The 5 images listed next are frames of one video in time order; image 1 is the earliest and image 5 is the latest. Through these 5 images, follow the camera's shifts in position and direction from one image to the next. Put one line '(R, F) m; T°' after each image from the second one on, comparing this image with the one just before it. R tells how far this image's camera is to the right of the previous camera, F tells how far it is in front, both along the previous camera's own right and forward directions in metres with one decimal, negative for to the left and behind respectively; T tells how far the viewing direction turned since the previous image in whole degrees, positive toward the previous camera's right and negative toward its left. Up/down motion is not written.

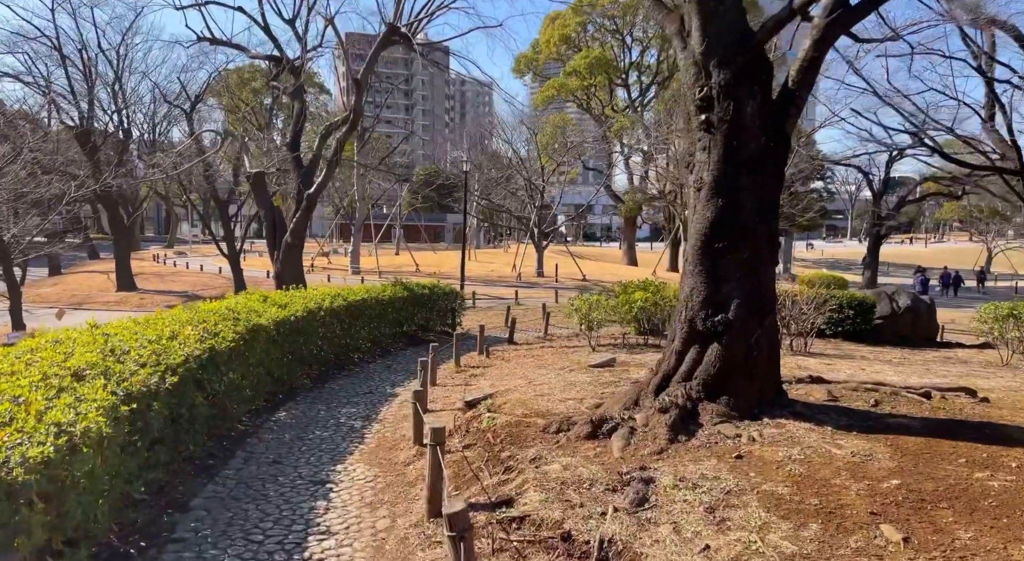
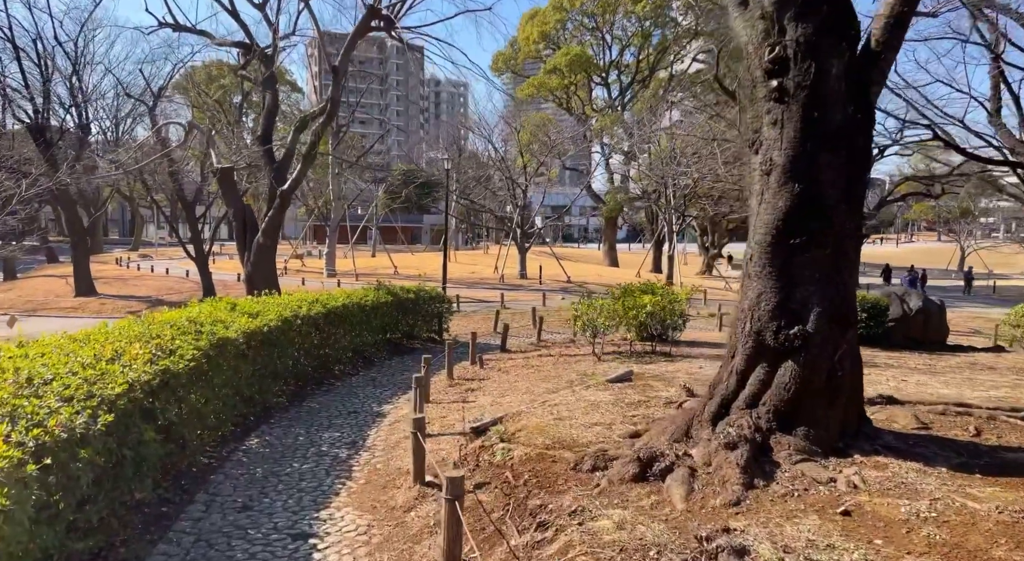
(-0.3, +1.0) m; +2°
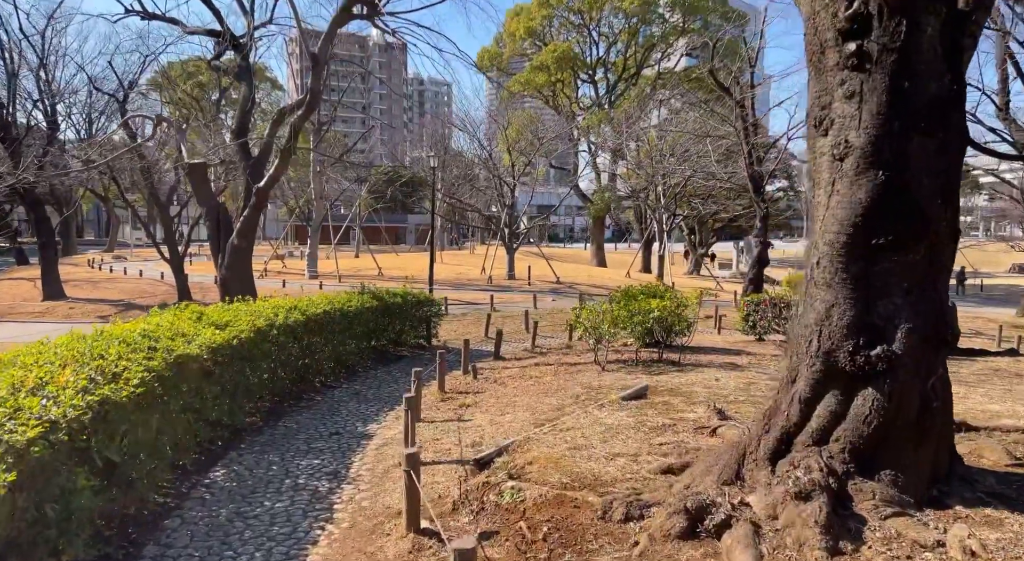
(-0.1, +0.8) m; +1°
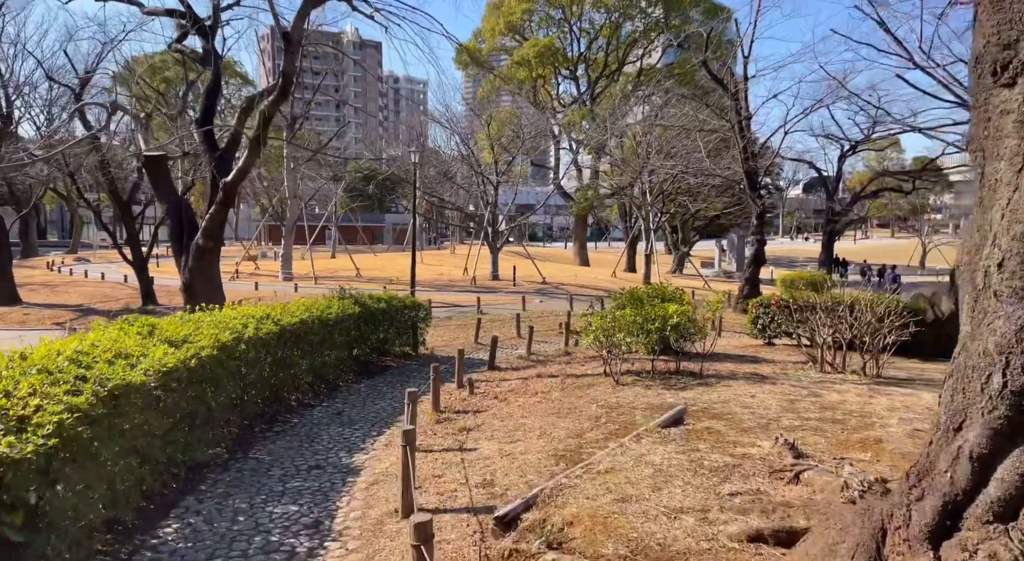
(-0.3, +1.0) m; +2°
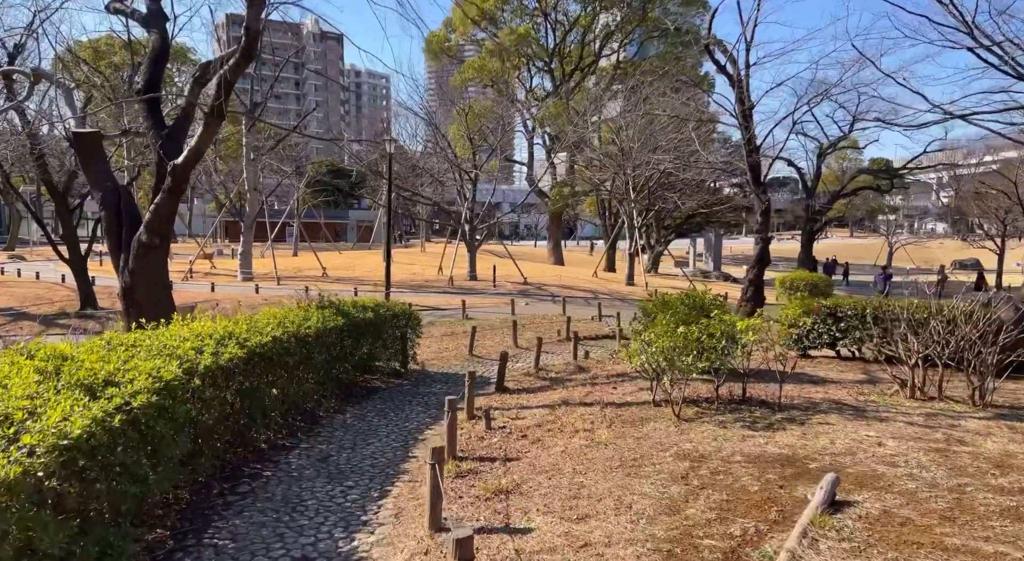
(-0.6, +1.8) m; +3°
